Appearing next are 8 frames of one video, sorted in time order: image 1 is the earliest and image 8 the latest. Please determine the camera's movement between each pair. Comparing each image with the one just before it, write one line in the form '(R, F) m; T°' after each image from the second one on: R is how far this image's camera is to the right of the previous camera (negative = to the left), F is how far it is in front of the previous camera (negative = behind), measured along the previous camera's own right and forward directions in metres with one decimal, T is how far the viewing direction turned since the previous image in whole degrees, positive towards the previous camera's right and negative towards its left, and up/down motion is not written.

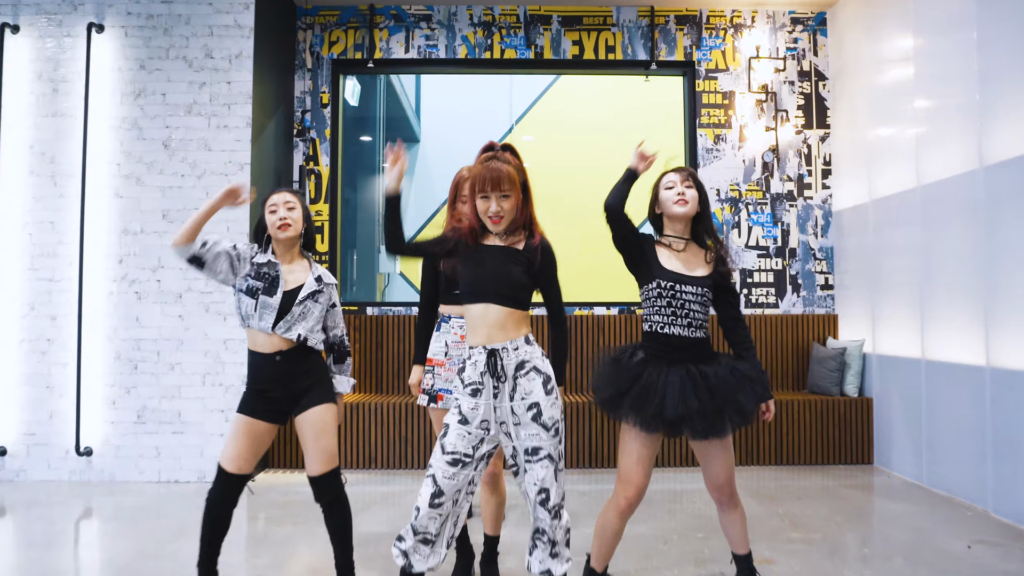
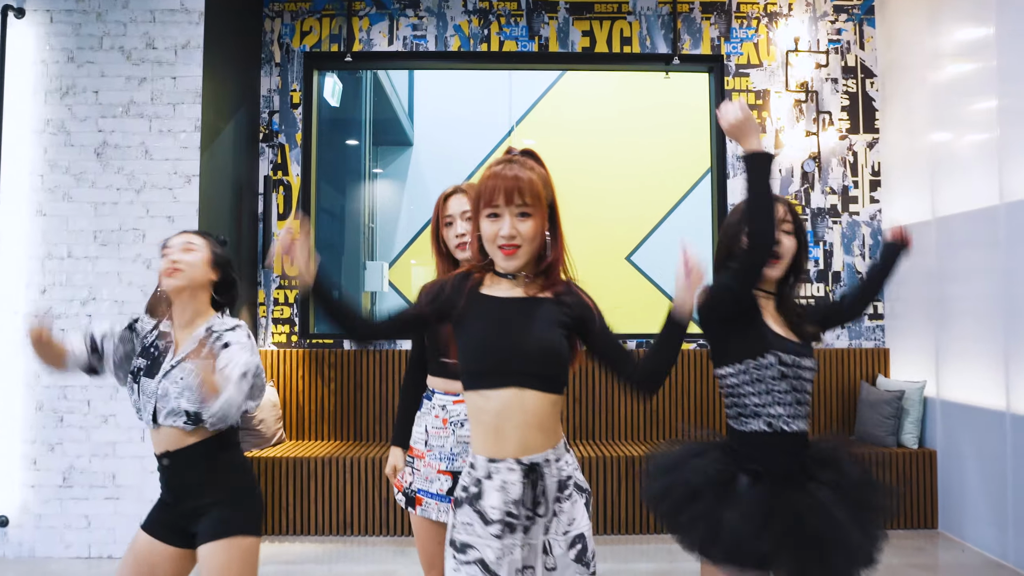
(0.0, +0.7) m; 0°
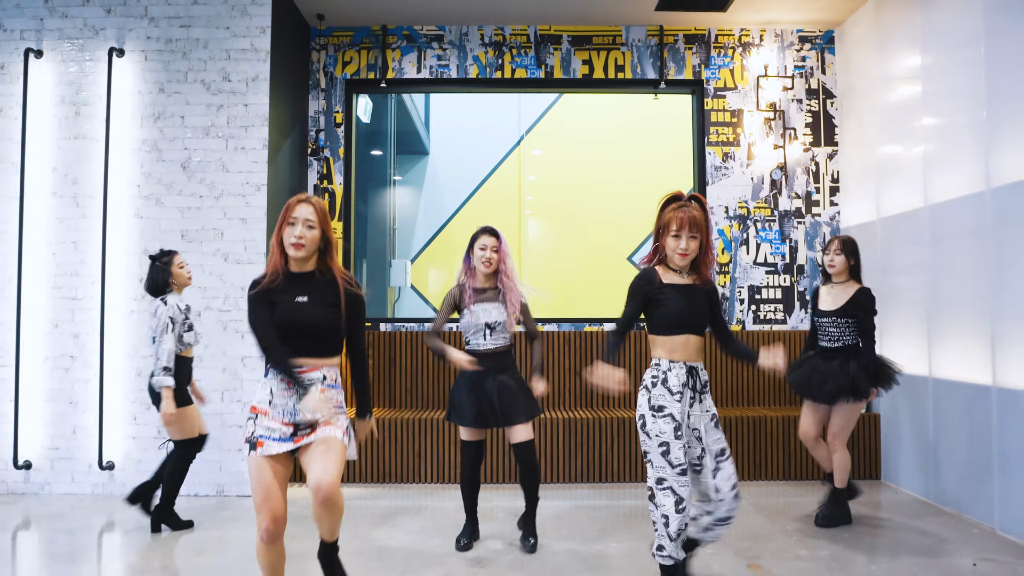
(0.0, -0.8) m; -1°
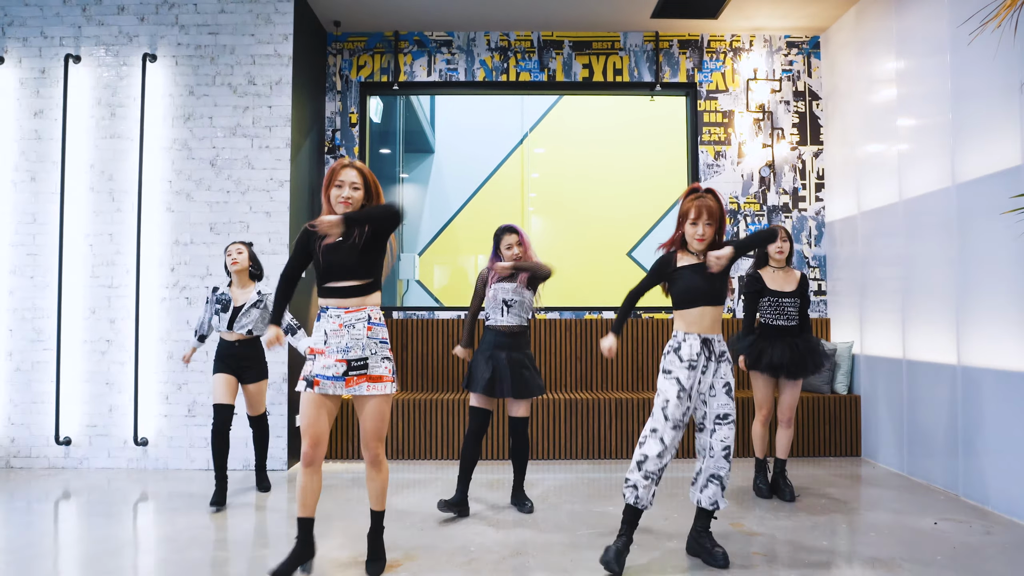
(0.0, -0.3) m; 0°
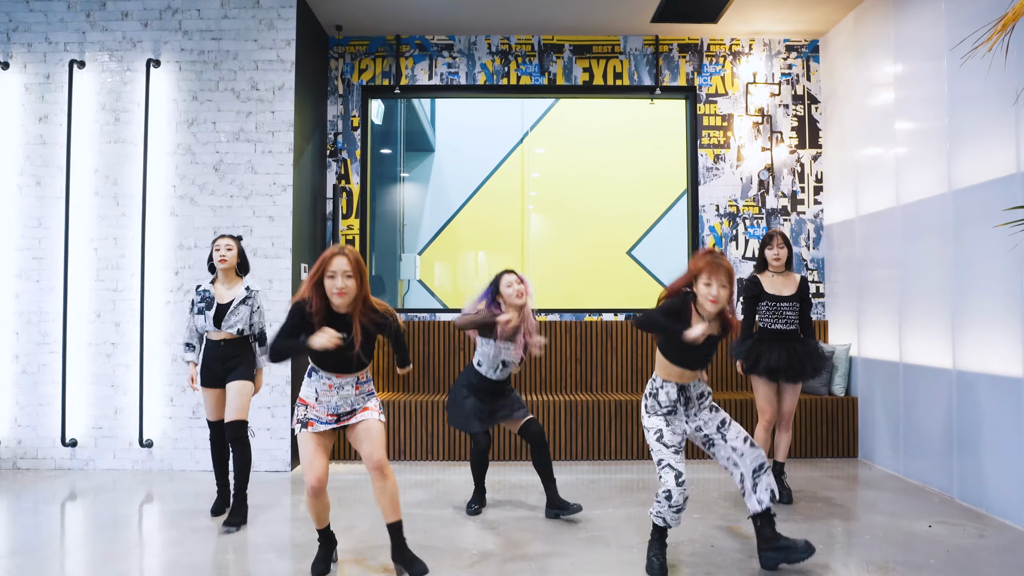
(0.0, 0.0) m; 0°
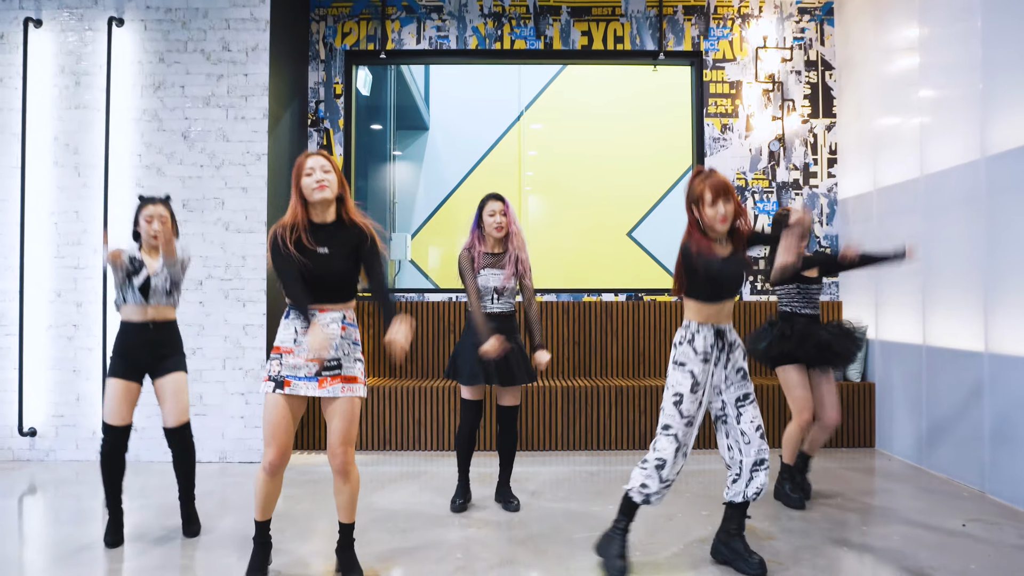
(0.0, +0.3) m; 0°
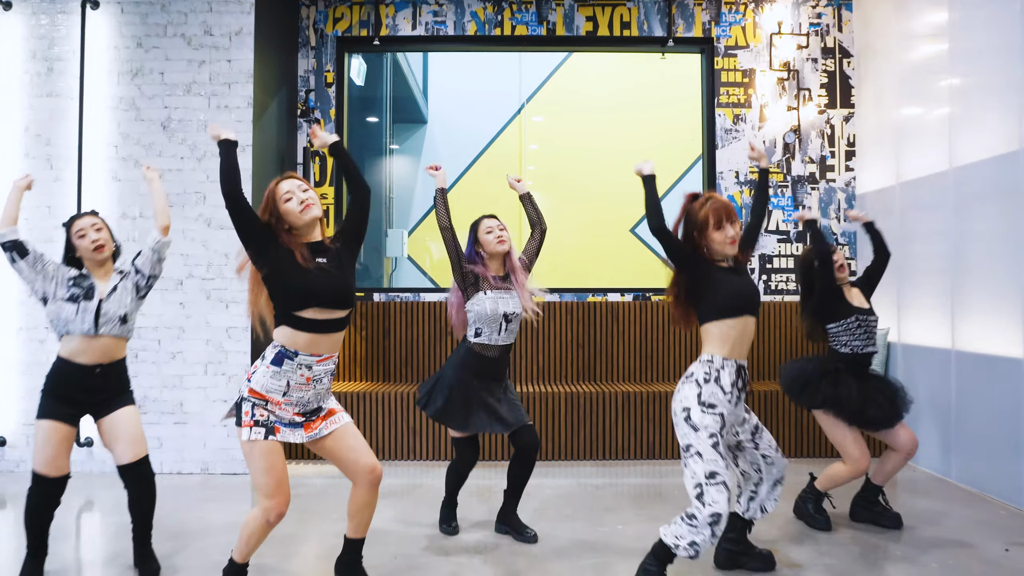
(0.0, +0.3) m; 0°
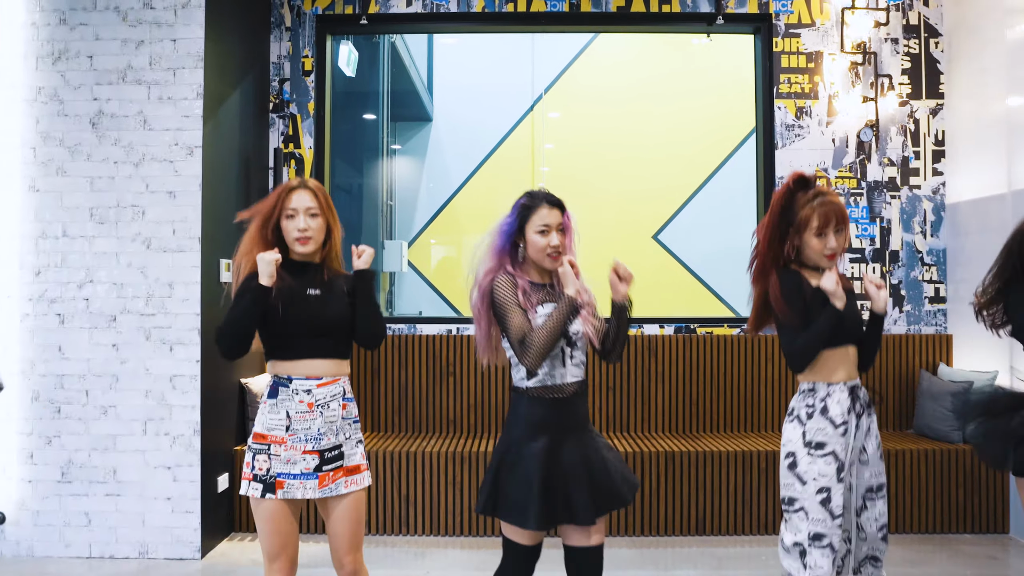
(0.0, +0.9) m; -1°
